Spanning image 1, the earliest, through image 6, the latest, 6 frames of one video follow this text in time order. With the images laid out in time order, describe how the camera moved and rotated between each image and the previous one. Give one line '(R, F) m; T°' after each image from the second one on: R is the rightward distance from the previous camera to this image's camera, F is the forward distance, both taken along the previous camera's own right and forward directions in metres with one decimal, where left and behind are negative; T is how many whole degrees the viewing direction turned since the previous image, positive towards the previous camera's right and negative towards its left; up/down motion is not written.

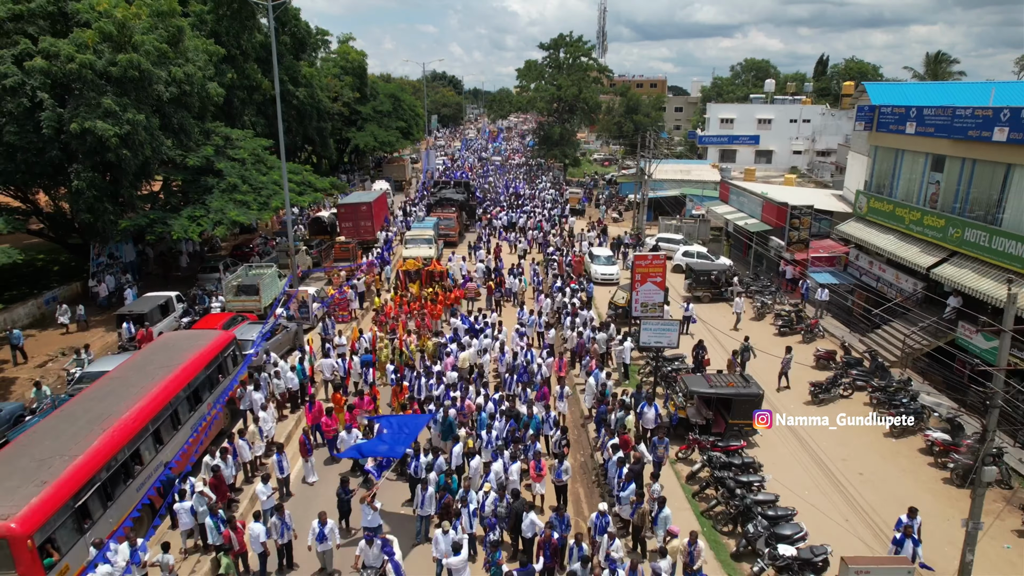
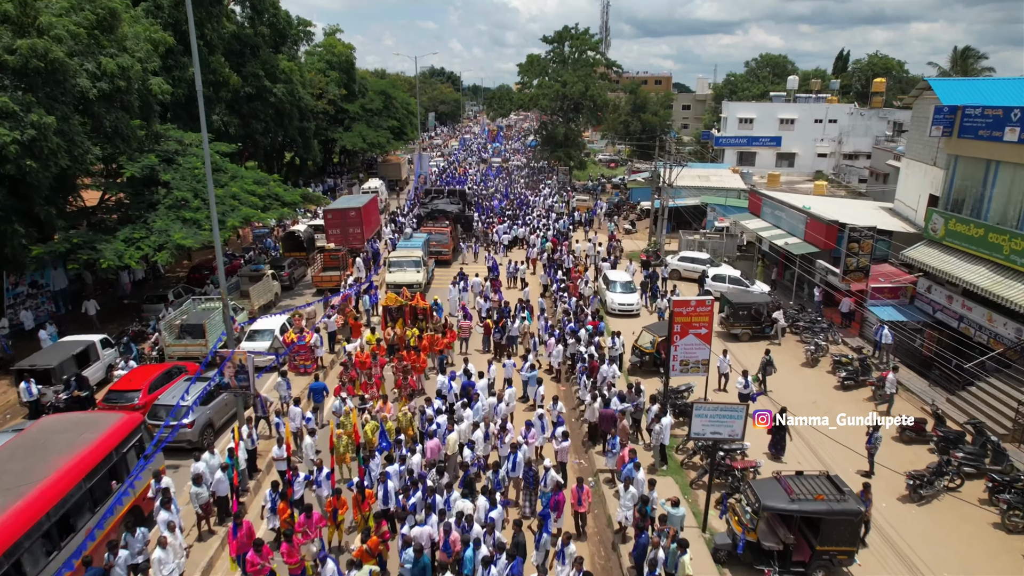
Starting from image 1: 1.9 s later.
(-0.1, +4.0) m; 0°
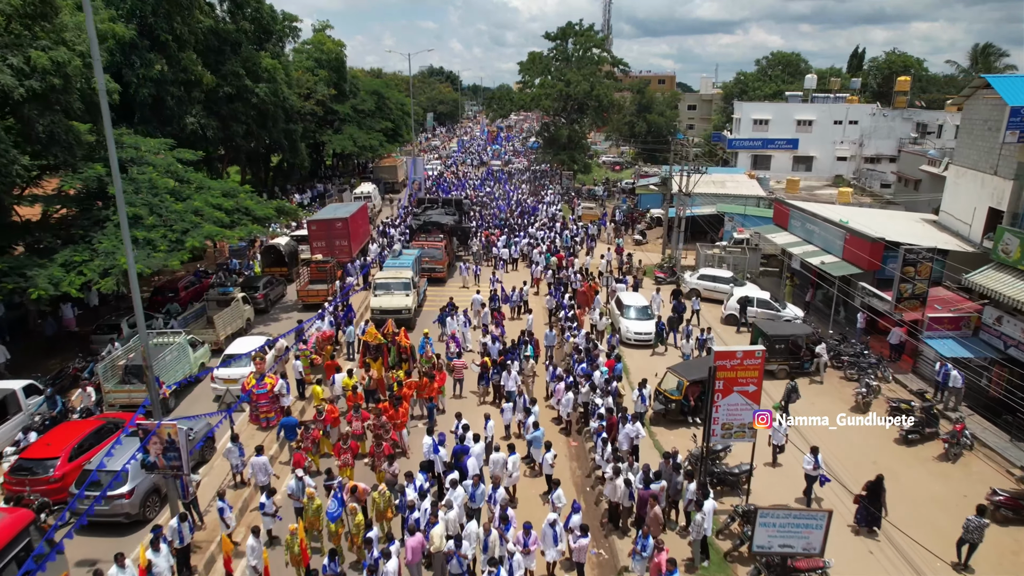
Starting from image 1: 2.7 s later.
(0.0, +2.8) m; 0°
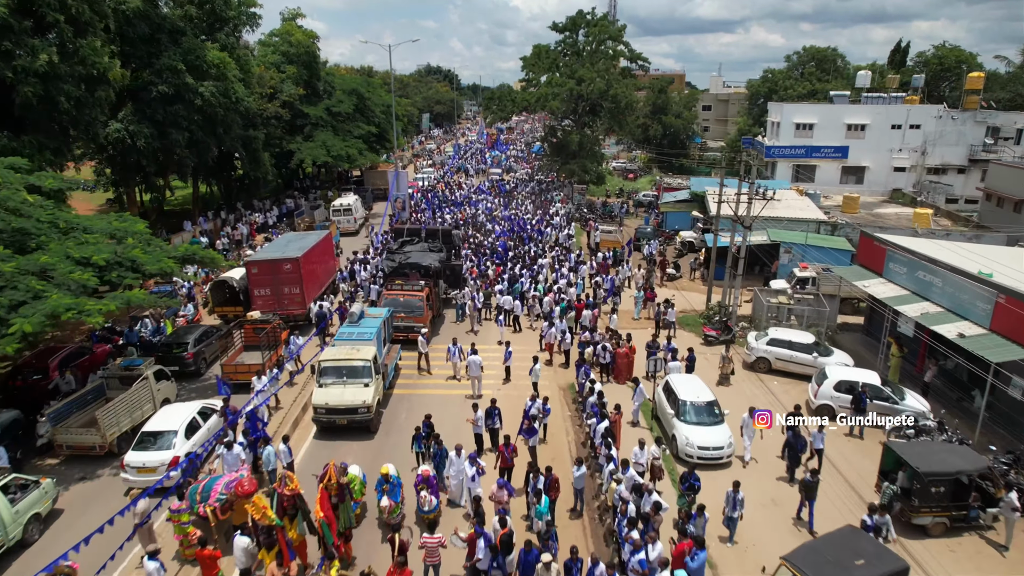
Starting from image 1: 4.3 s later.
(-0.1, +6.6) m; 0°
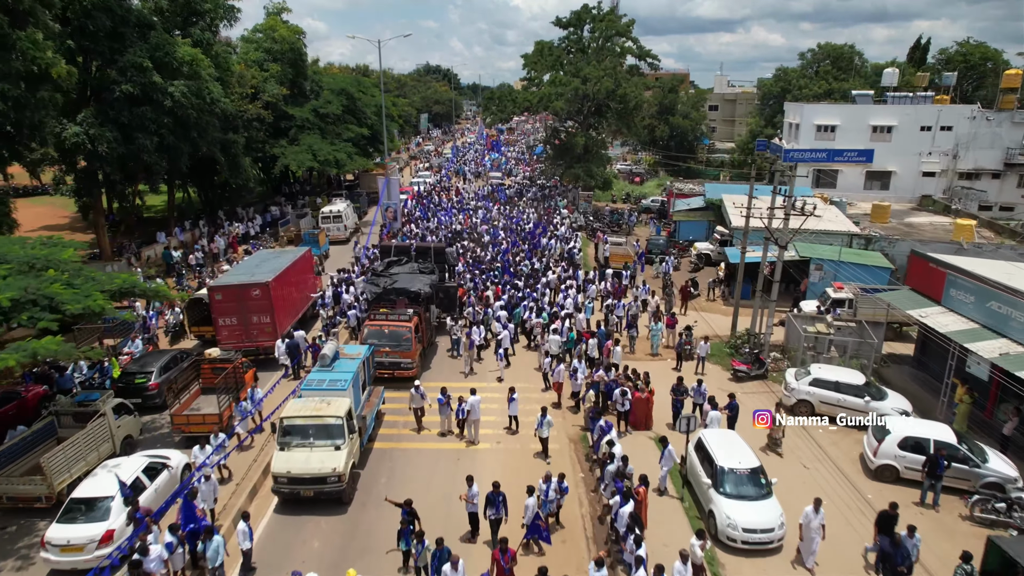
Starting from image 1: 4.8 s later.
(0.0, +2.6) m; 0°
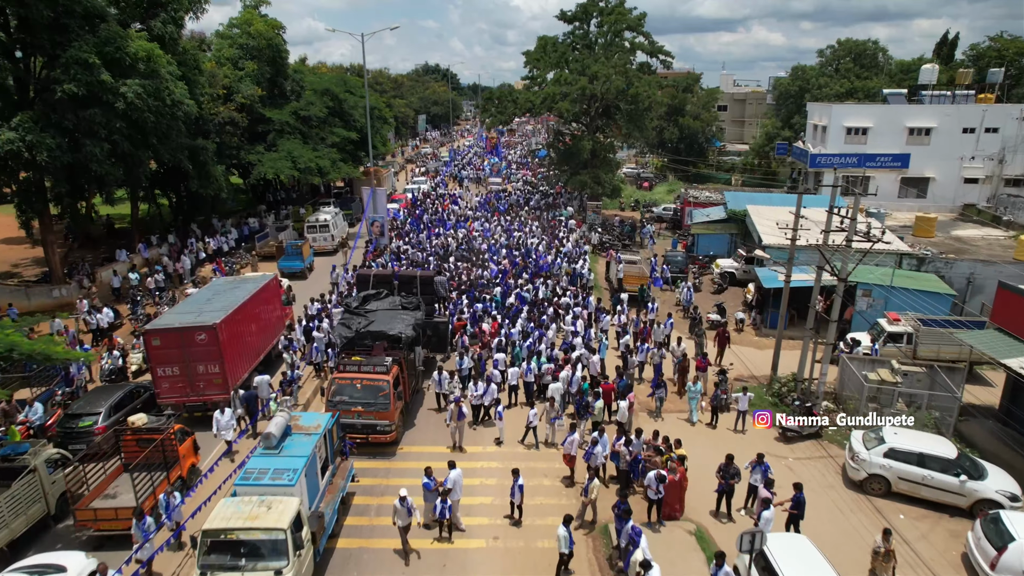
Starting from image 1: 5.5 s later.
(0.0, +3.2) m; 0°
